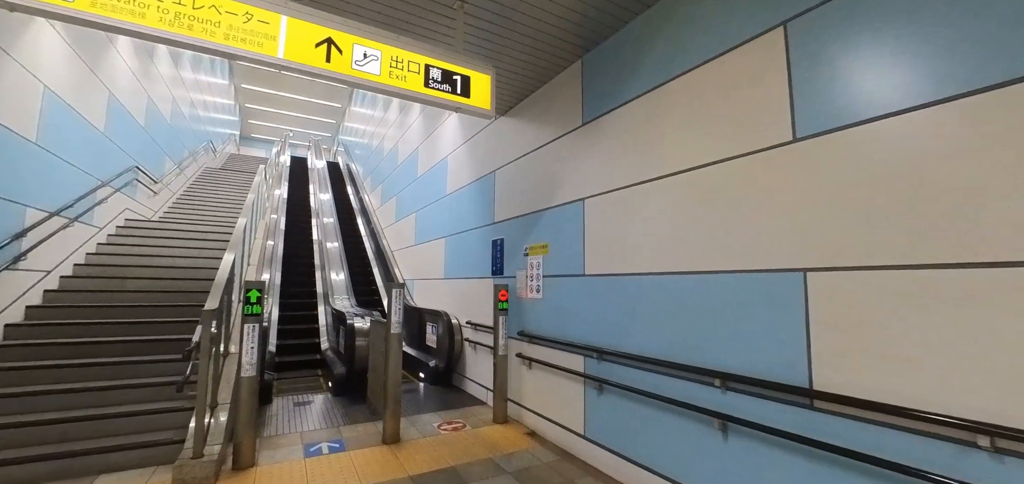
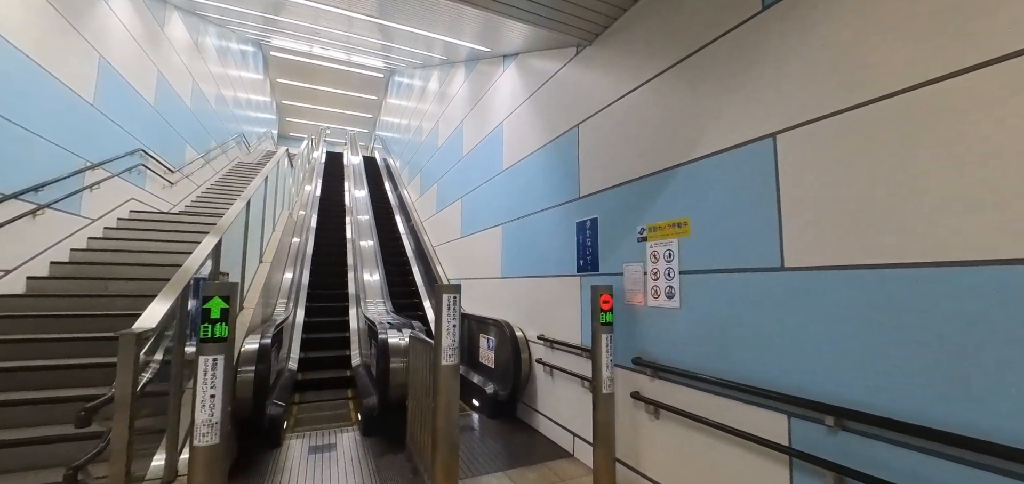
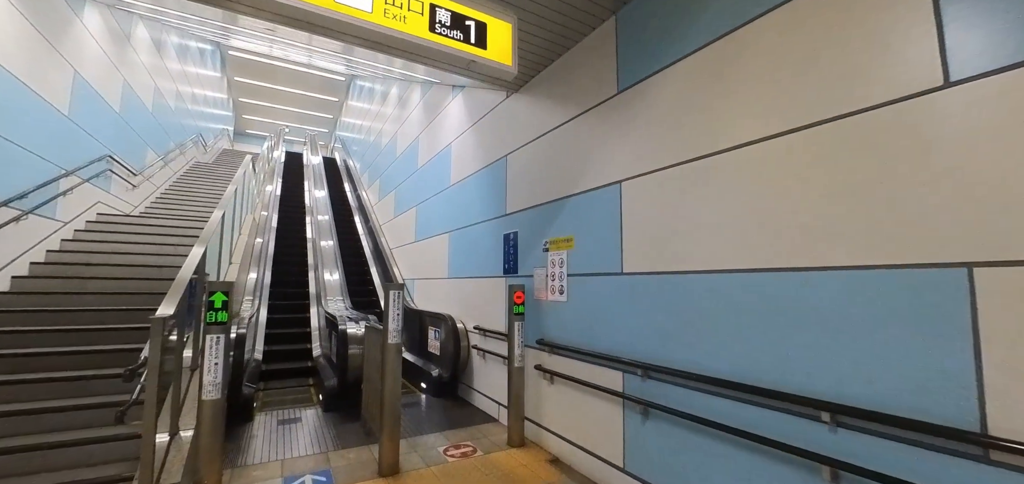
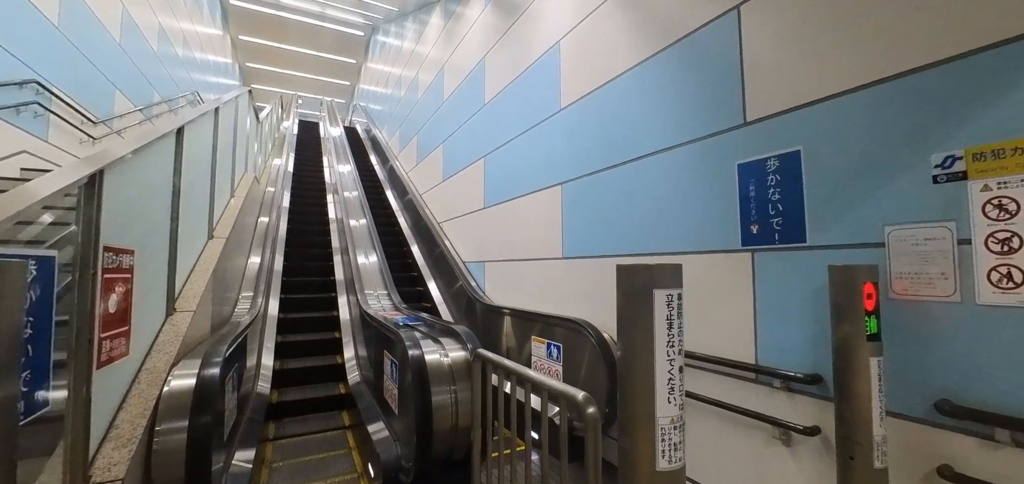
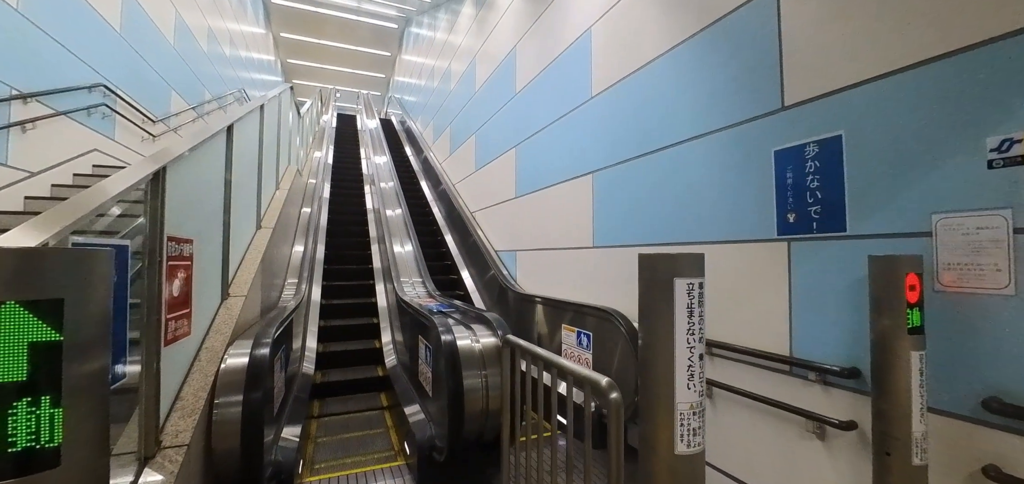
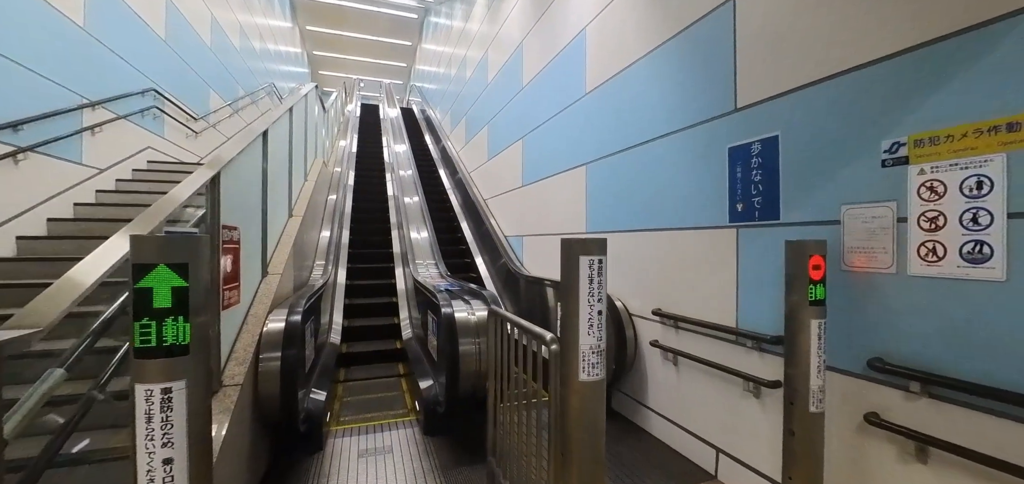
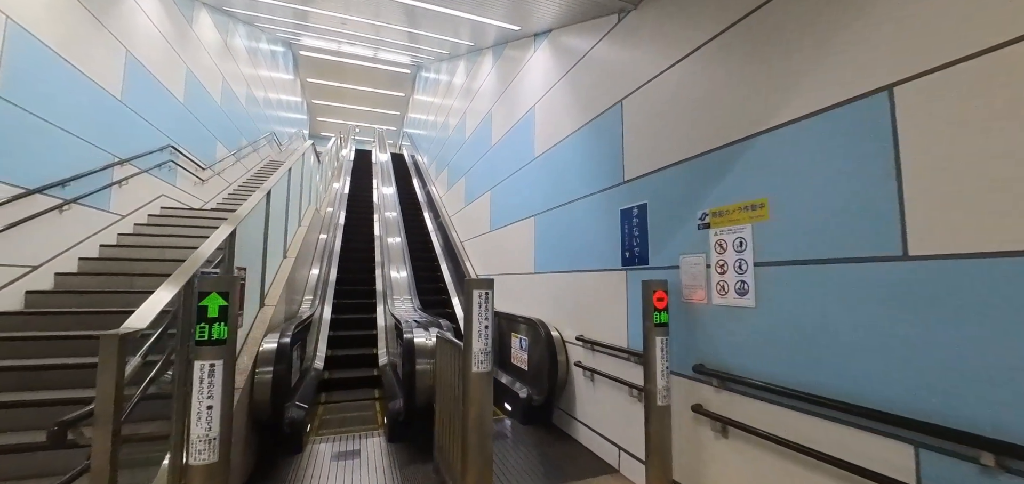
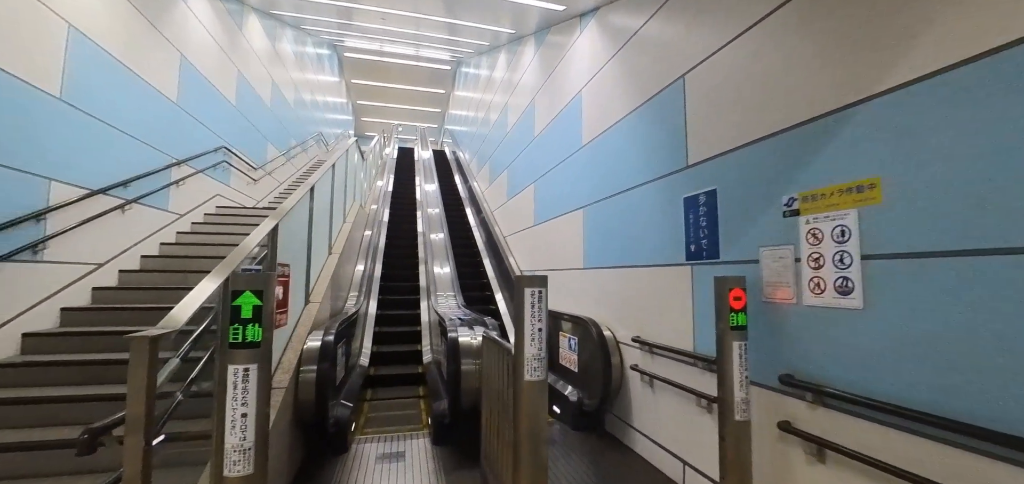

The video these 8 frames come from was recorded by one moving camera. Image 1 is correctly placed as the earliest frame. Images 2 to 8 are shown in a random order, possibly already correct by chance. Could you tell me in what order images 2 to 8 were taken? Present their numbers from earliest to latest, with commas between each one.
3, 2, 7, 8, 6, 5, 4
